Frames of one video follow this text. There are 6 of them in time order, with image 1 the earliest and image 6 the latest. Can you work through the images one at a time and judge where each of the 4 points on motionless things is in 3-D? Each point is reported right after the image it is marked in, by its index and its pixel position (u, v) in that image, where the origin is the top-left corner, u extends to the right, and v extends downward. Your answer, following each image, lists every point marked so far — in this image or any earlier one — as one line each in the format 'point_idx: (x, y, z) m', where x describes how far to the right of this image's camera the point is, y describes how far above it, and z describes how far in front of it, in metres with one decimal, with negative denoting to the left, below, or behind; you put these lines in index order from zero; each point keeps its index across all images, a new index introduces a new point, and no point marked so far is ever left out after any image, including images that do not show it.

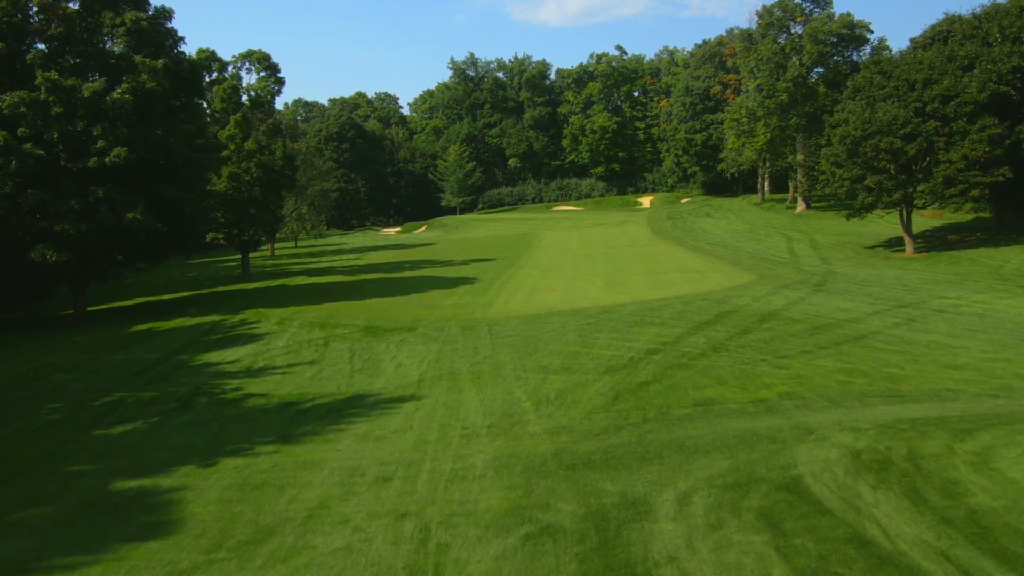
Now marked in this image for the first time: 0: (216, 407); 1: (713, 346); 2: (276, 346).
0: (-3.0, -1.2, +9.8) m
1: (+2.3, -0.6, +11.0) m
2: (-3.3, -0.8, +13.6) m
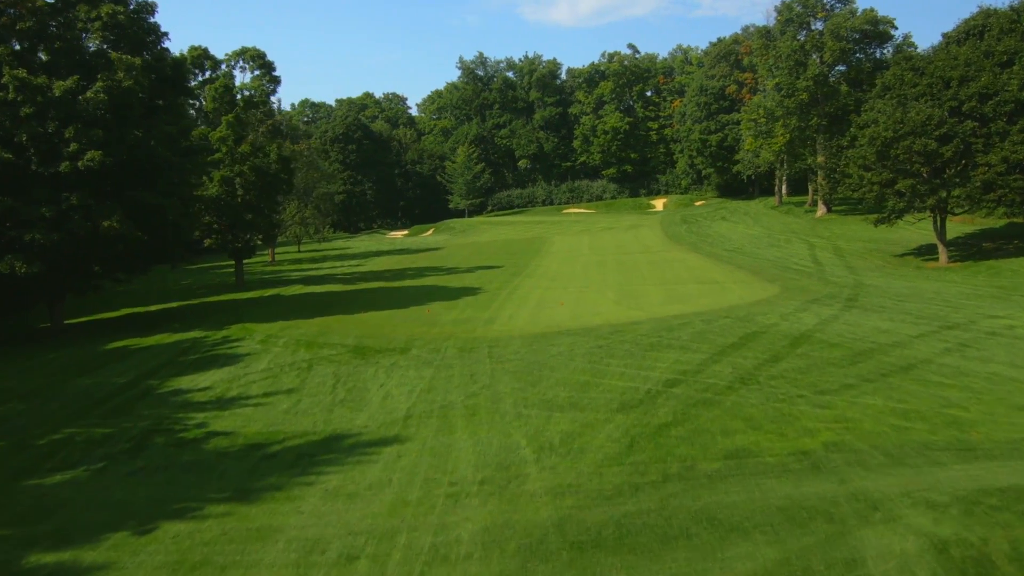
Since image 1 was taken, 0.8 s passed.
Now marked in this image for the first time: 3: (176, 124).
0: (-3.0, -1.4, +8.6) m
1: (+2.3, -0.9, +9.7) m
2: (-3.2, -1.0, +12.4) m
3: (-6.2, +3.0, +18.0) m
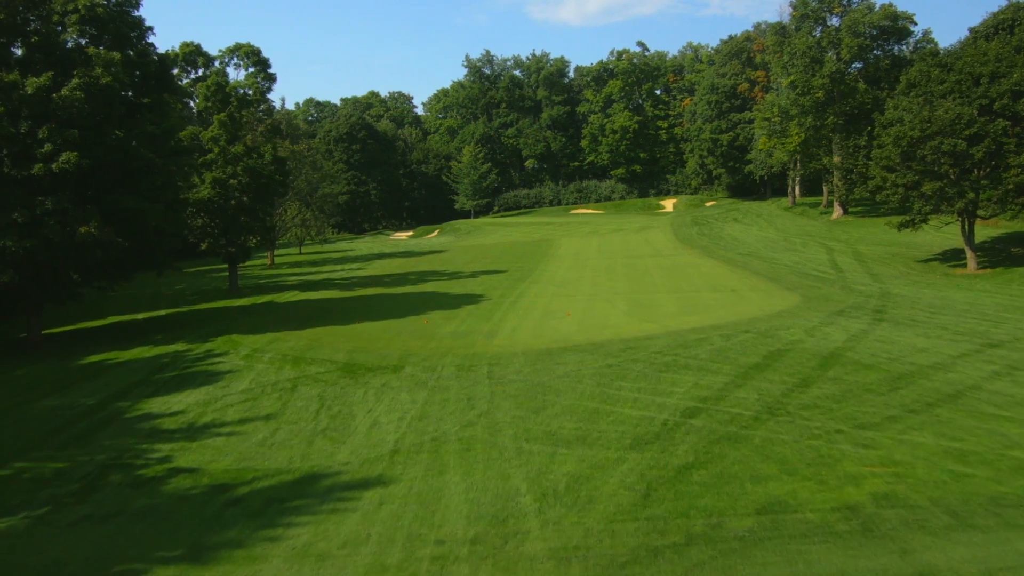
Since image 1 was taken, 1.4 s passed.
0: (-3.0, -1.6, +7.6) m
1: (+2.3, -1.0, +8.7) m
2: (-3.2, -1.2, +11.4) m
3: (-6.1, +2.9, +17.1) m
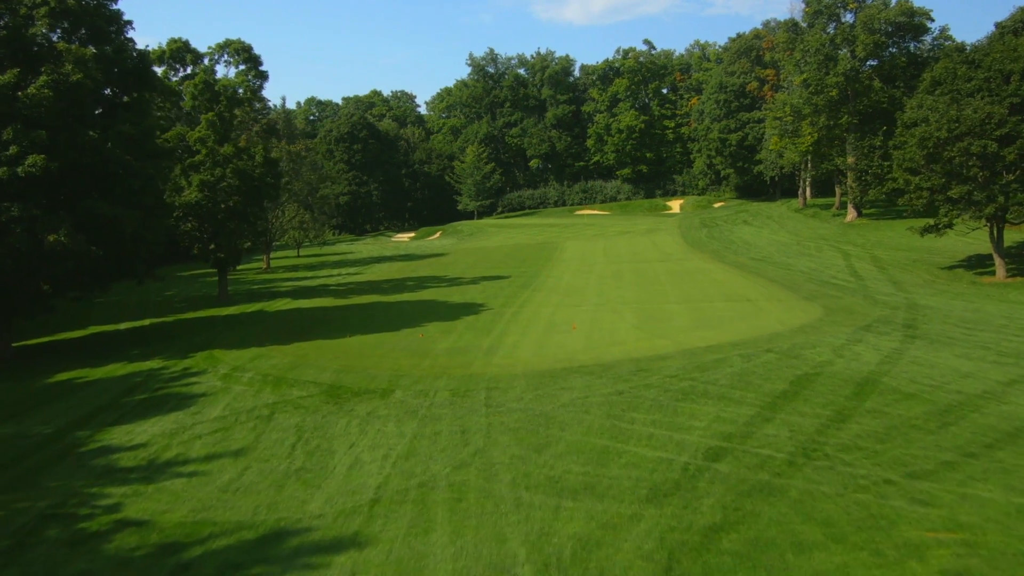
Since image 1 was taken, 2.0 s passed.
0: (-3.0, -1.8, +6.6) m
1: (+2.3, -1.2, +7.6) m
2: (-3.2, -1.4, +10.3) m
3: (-6.1, +2.7, +16.0) m
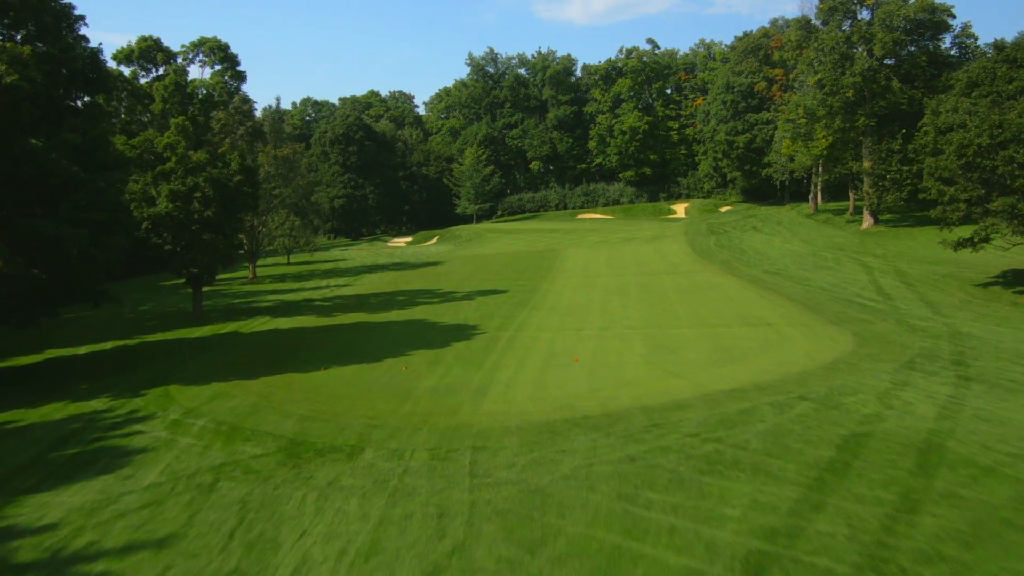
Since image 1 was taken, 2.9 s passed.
0: (-3.1, -2.1, +4.9) m
1: (+2.2, -1.6, +6.0) m
2: (-3.3, -1.7, +8.7) m
3: (-6.2, +2.3, +14.4) m
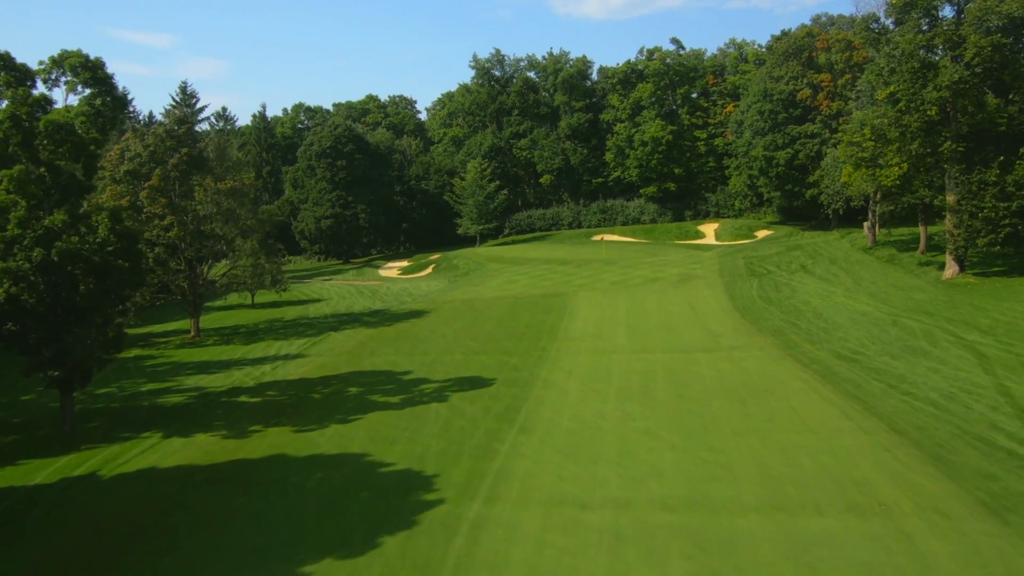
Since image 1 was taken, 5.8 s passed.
0: (-3.7, -3.9, -0.8) m
1: (+1.6, -3.3, +0.2) m
2: (-3.8, -3.4, +3.0) m
3: (-6.6, +0.7, +8.7) m
